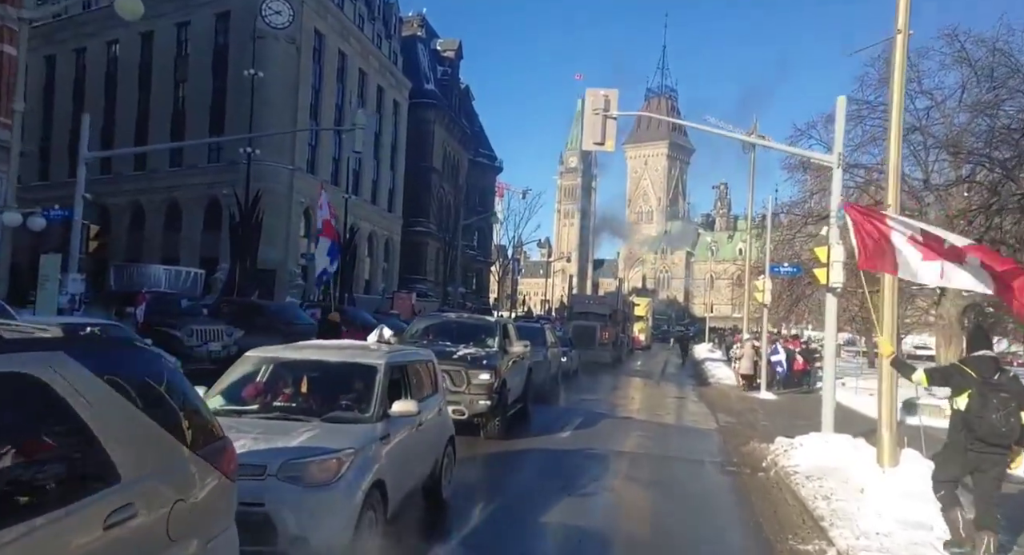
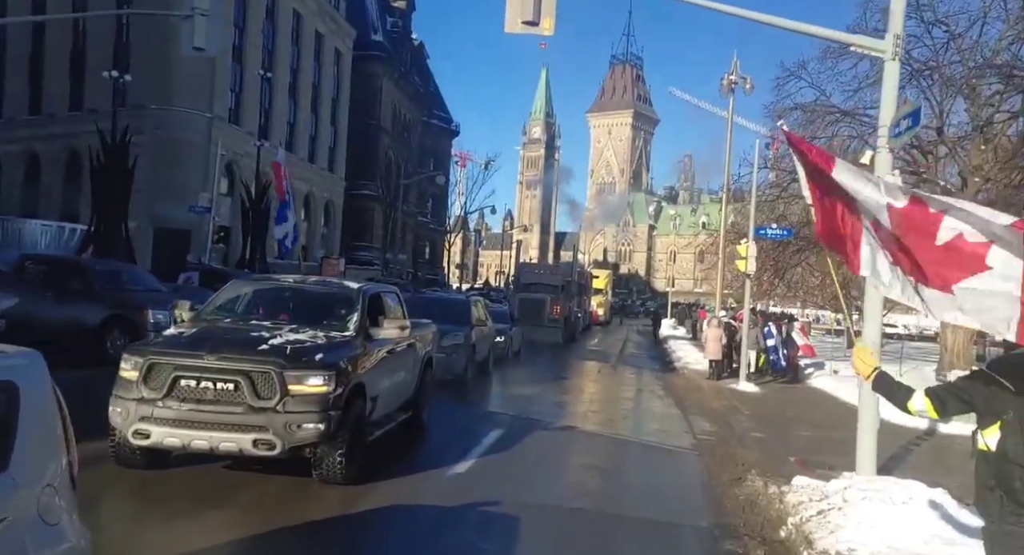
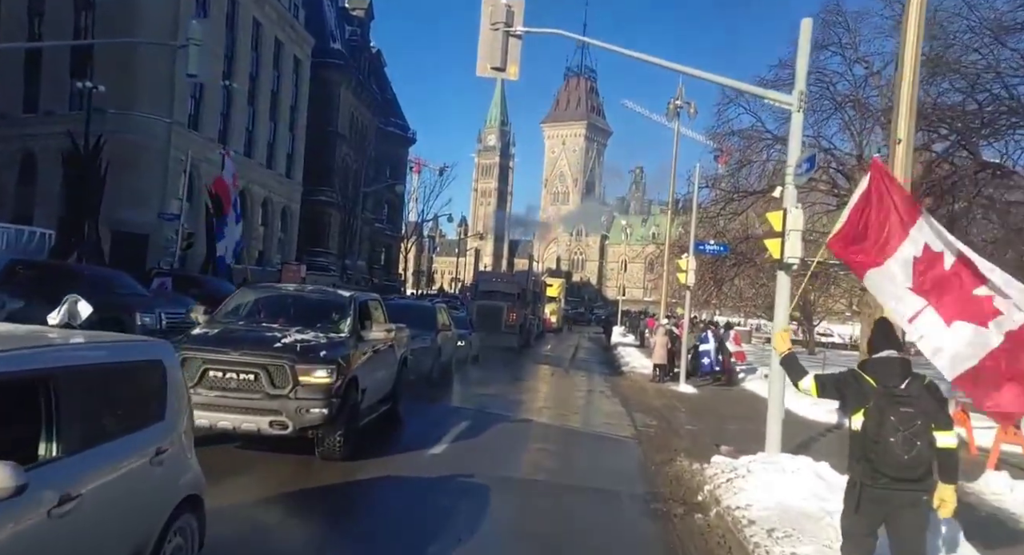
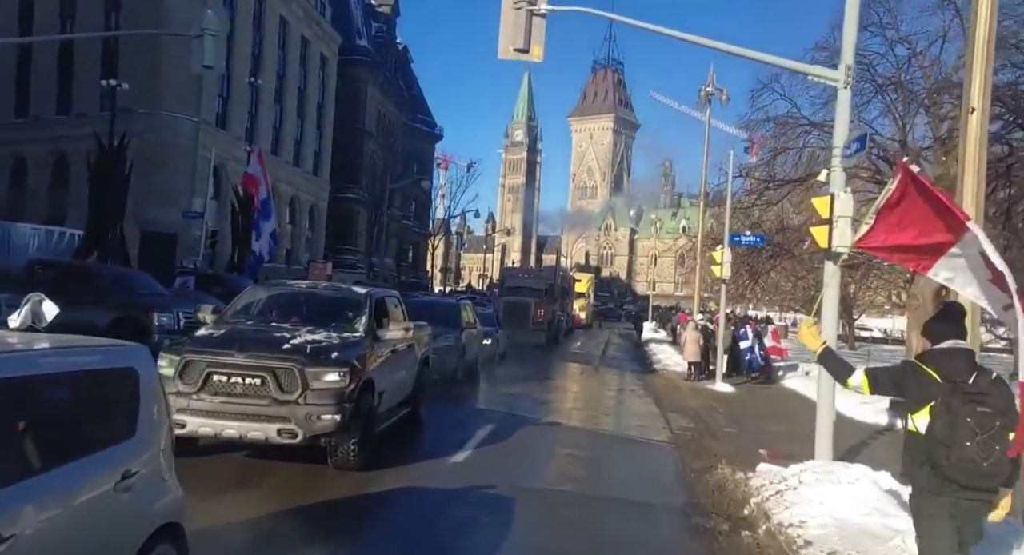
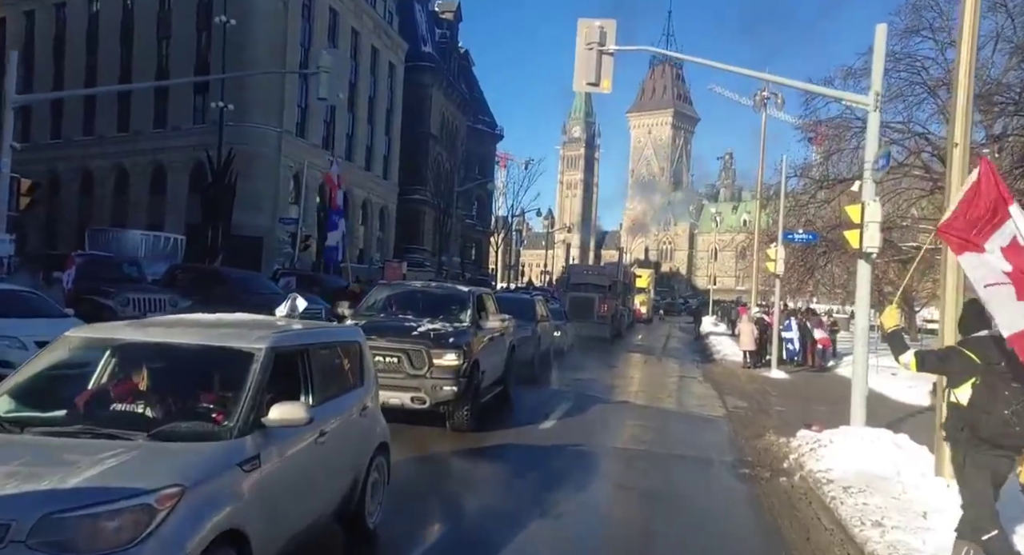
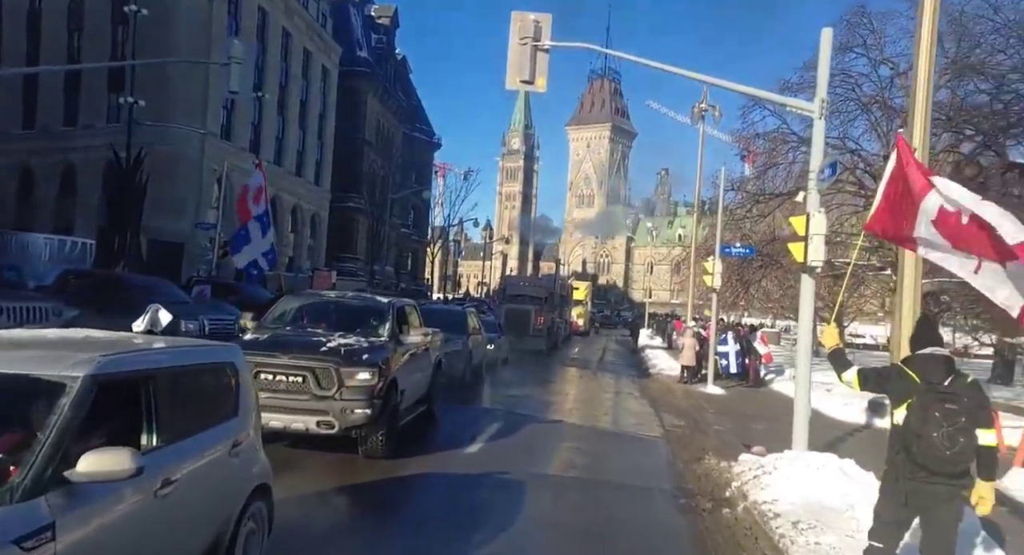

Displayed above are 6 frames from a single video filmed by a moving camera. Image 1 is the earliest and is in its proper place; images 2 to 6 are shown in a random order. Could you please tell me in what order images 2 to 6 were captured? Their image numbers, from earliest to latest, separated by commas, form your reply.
5, 6, 3, 4, 2
